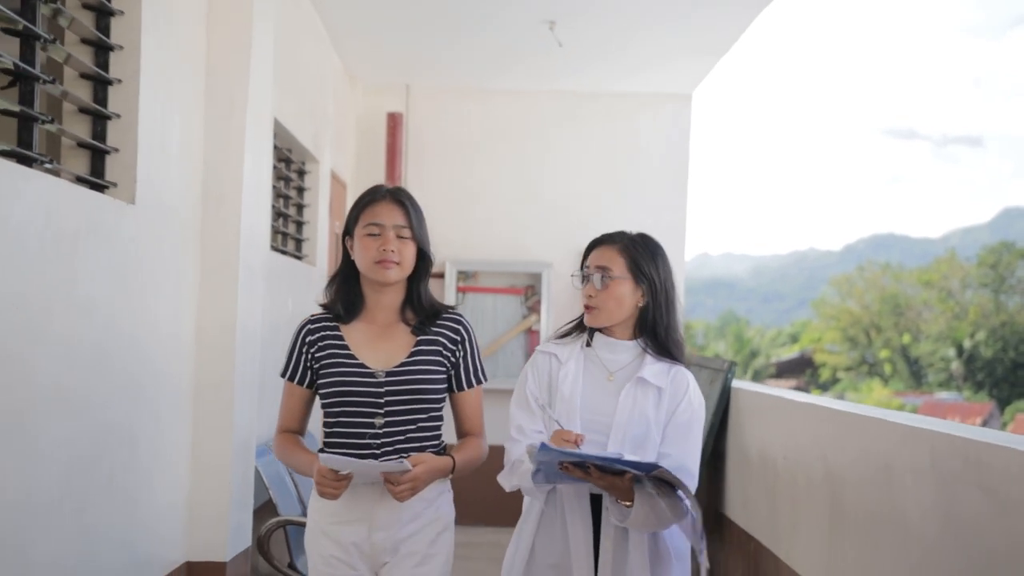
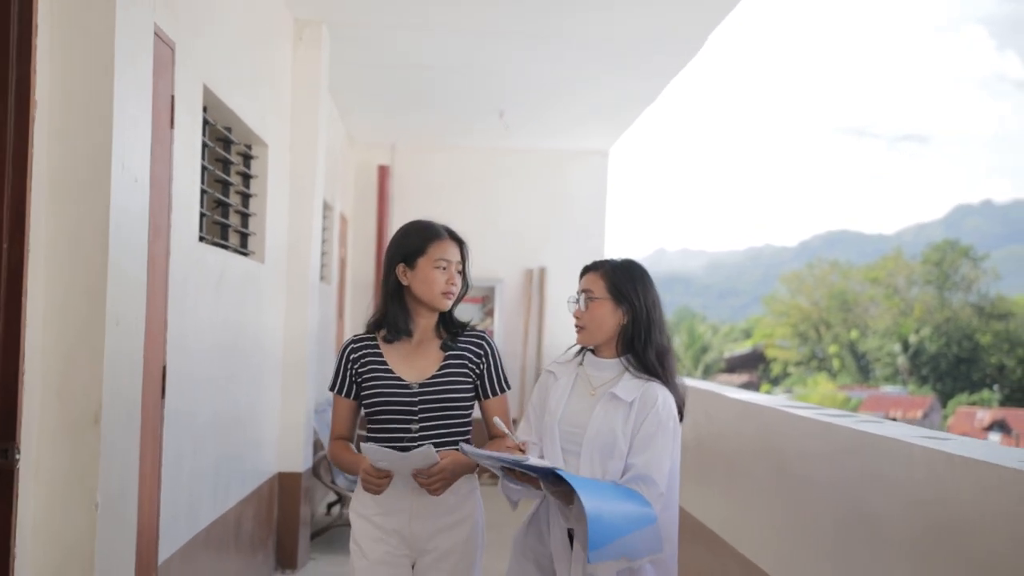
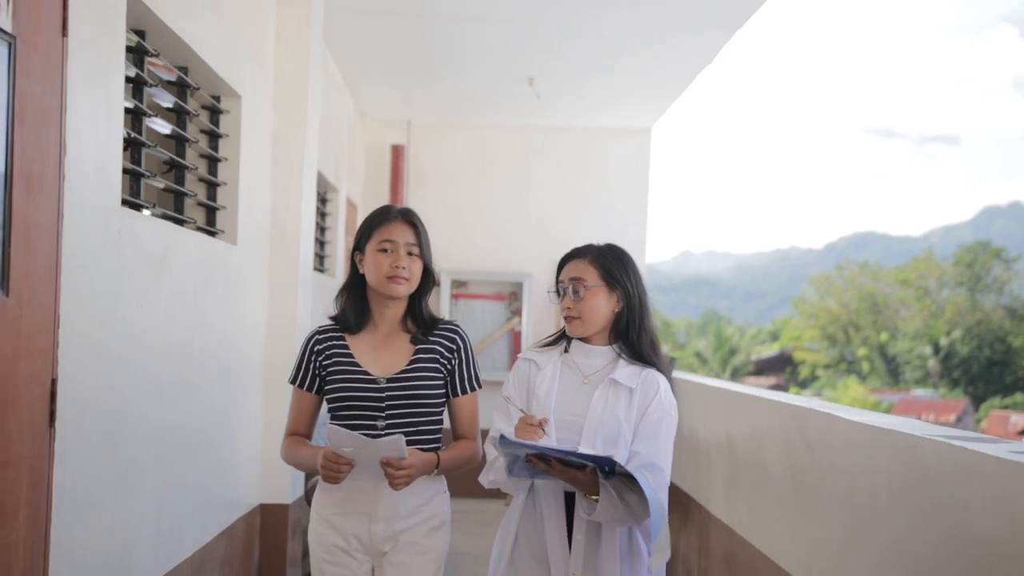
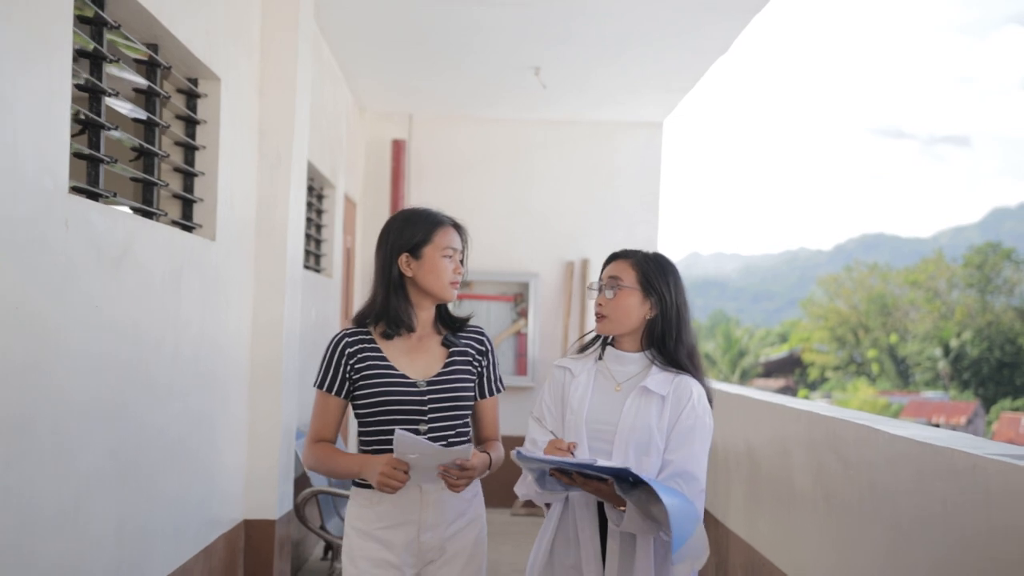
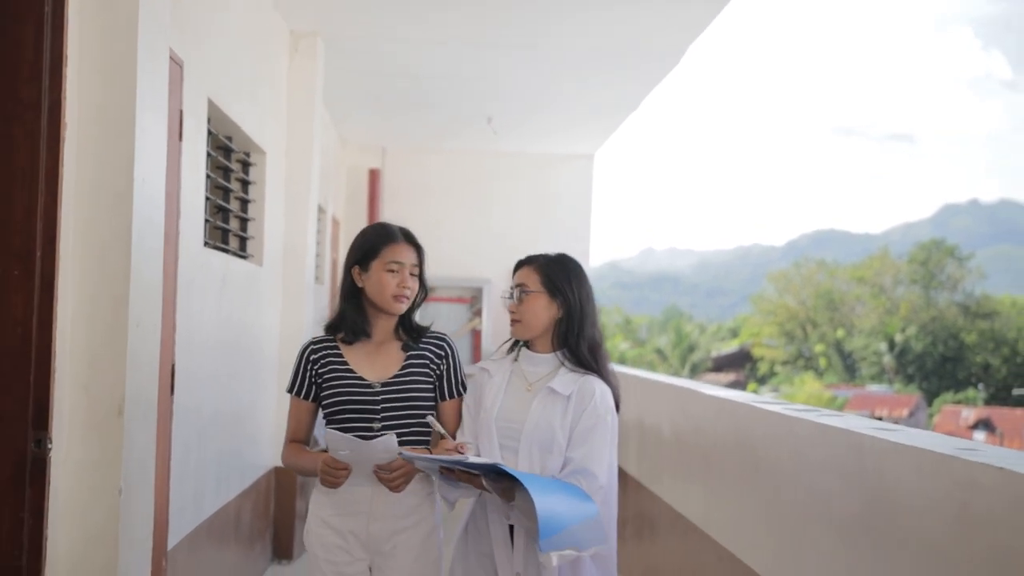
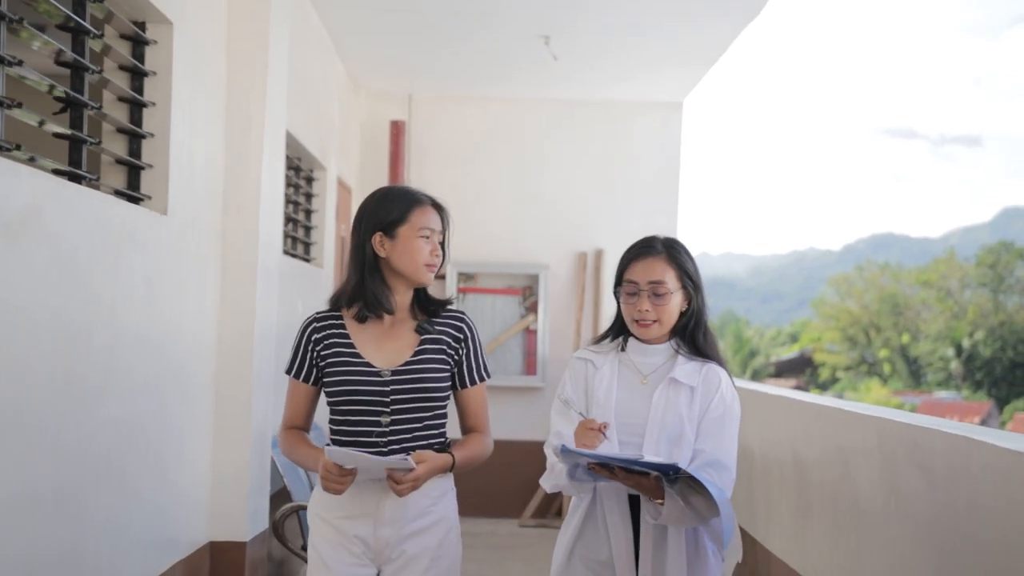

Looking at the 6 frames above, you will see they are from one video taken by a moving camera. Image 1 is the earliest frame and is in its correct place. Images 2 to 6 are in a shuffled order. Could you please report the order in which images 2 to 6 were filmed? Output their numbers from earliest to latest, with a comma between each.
6, 4, 3, 2, 5
